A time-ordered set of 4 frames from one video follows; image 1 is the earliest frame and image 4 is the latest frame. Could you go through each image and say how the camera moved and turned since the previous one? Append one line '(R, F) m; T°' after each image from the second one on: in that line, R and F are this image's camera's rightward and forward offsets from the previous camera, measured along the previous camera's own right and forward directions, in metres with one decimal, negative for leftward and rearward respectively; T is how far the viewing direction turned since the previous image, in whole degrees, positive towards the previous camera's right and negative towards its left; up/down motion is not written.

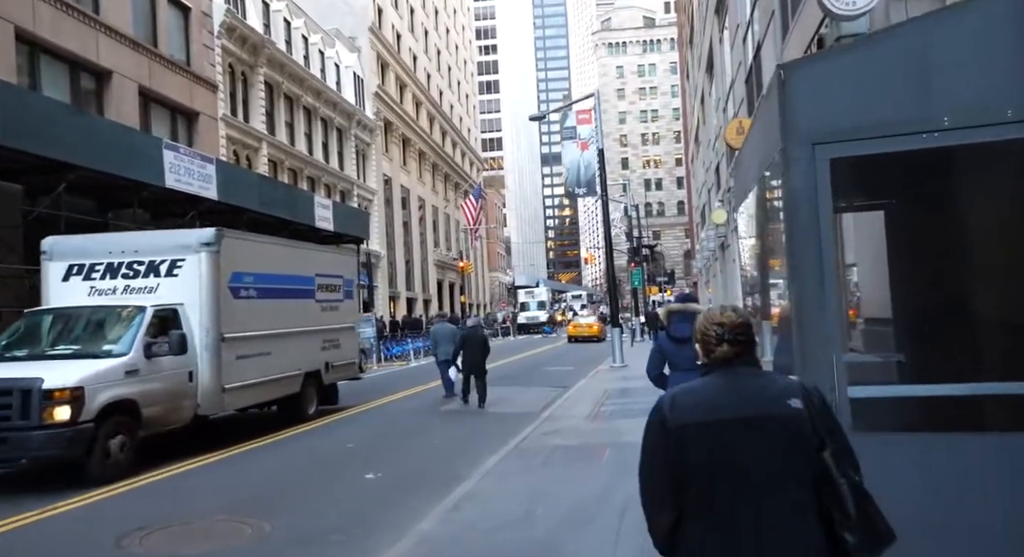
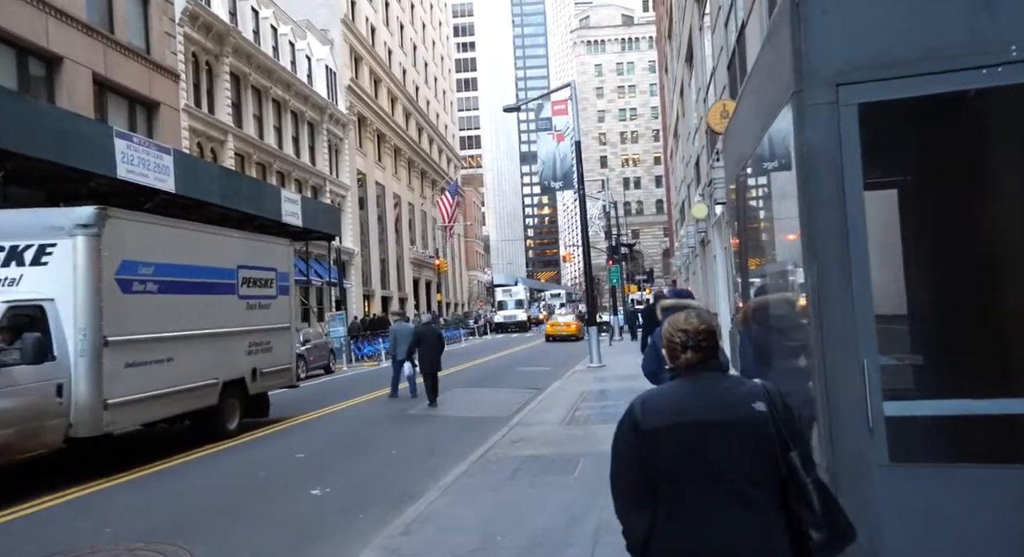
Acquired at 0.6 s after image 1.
(+0.2, +0.8) m; +2°
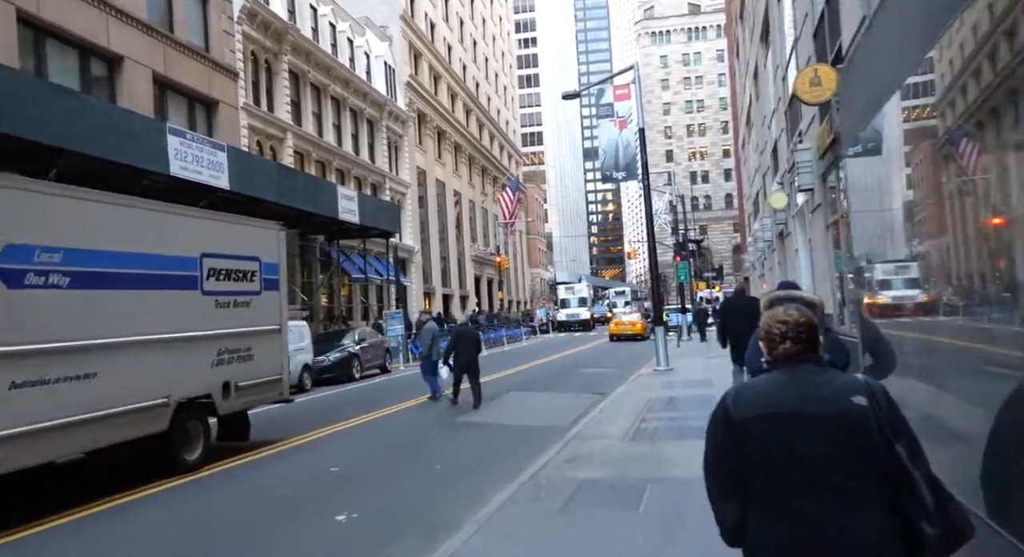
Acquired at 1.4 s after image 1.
(+0.1, +1.2) m; -5°
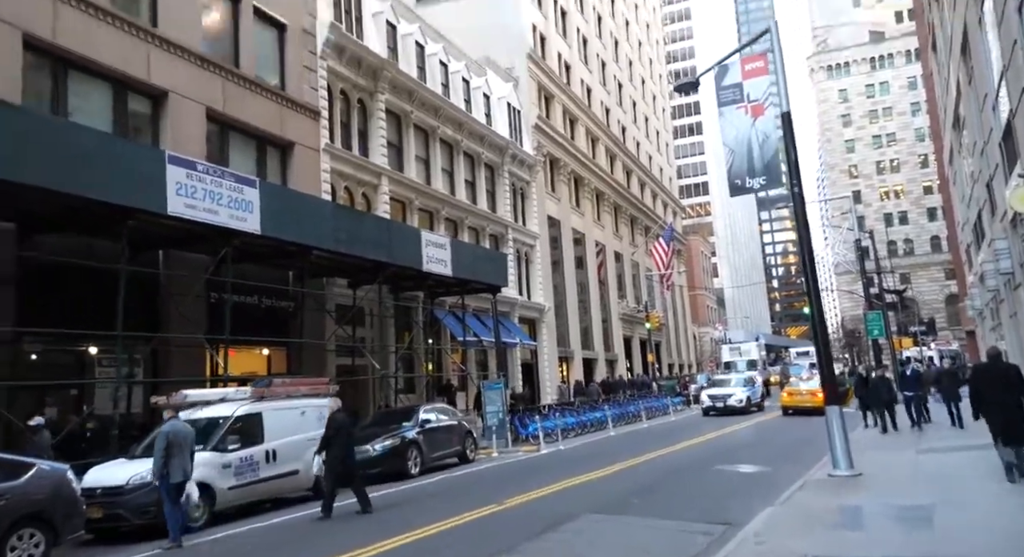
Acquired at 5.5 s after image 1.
(+1.6, +6.0) m; -13°
